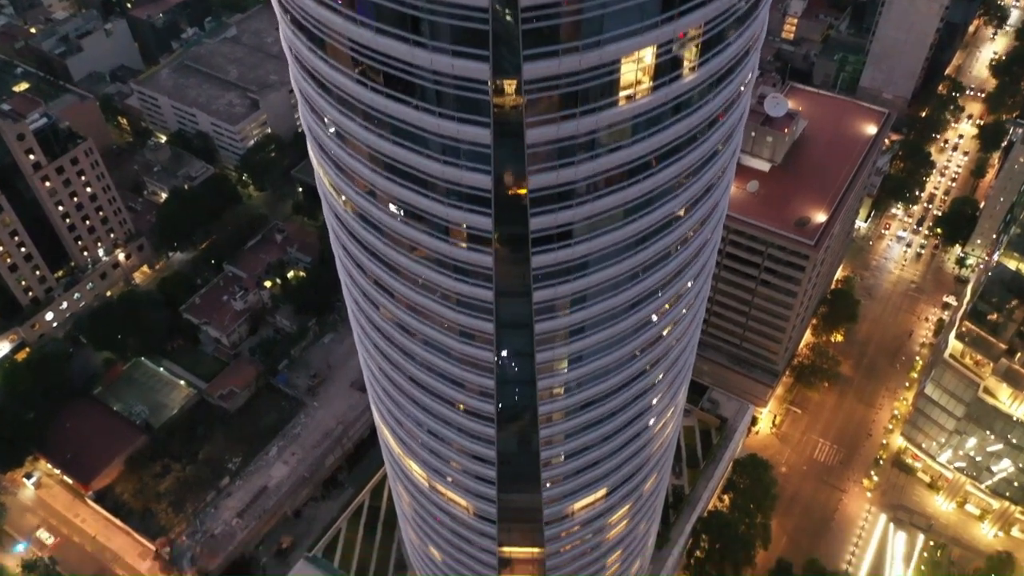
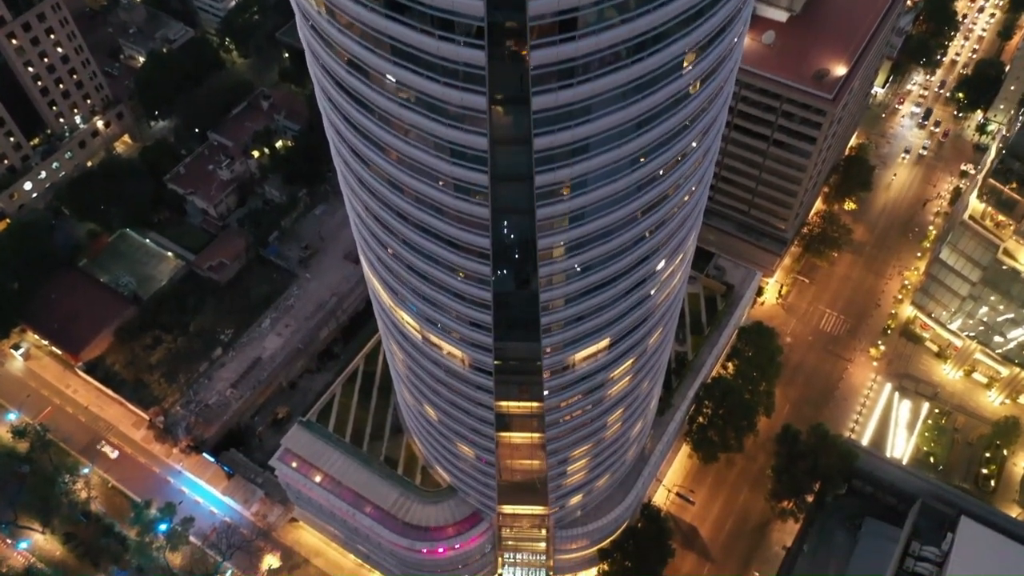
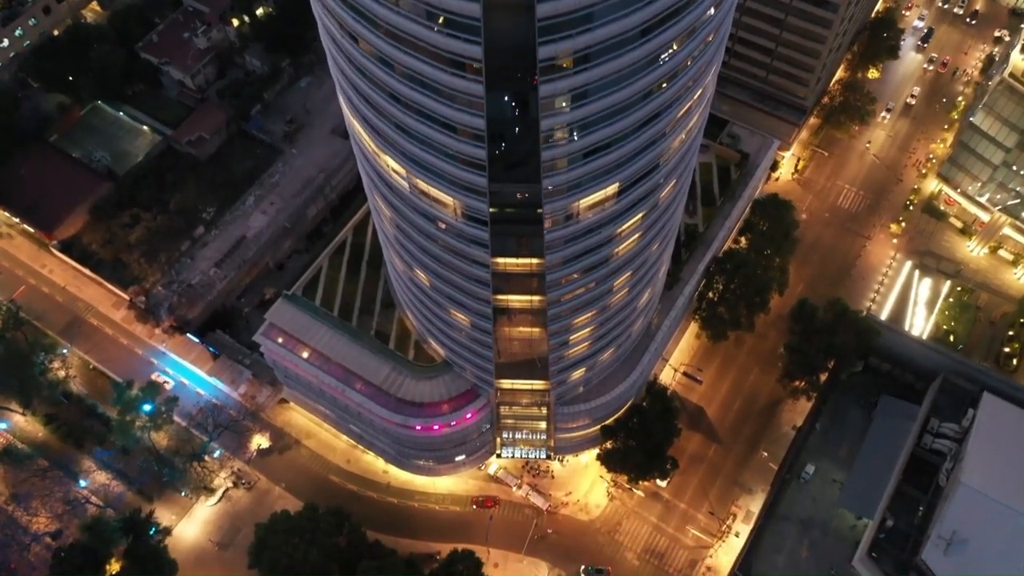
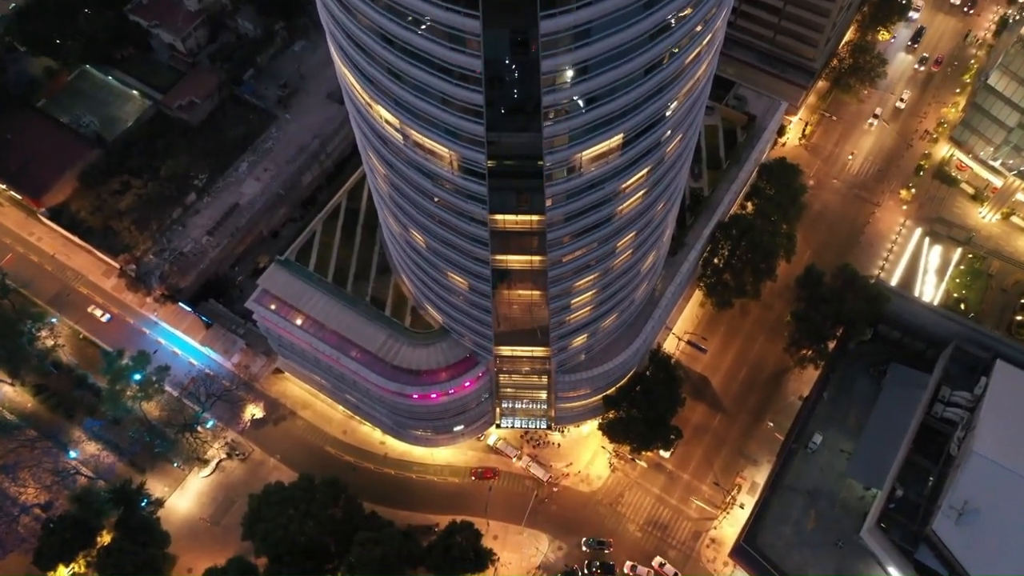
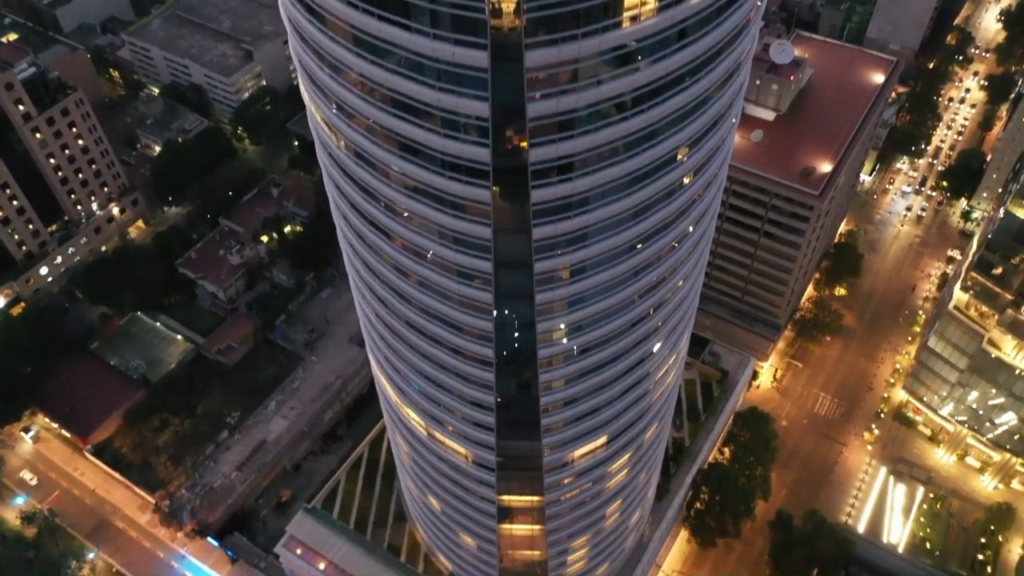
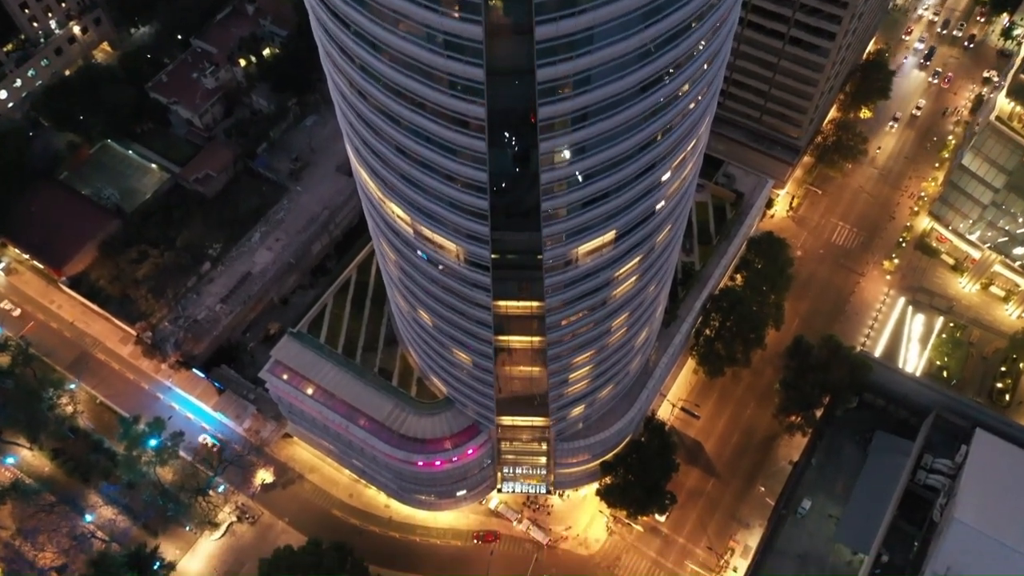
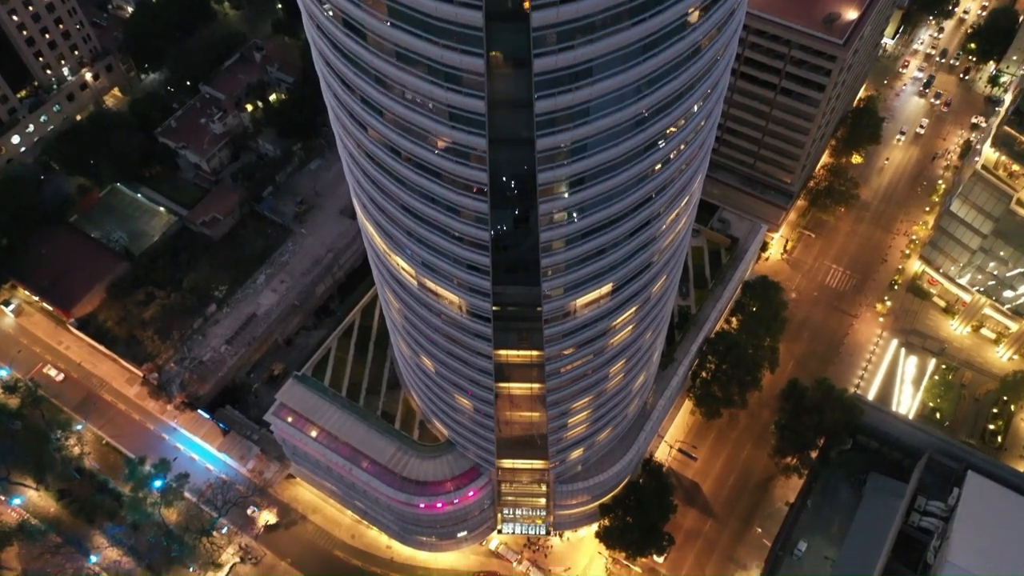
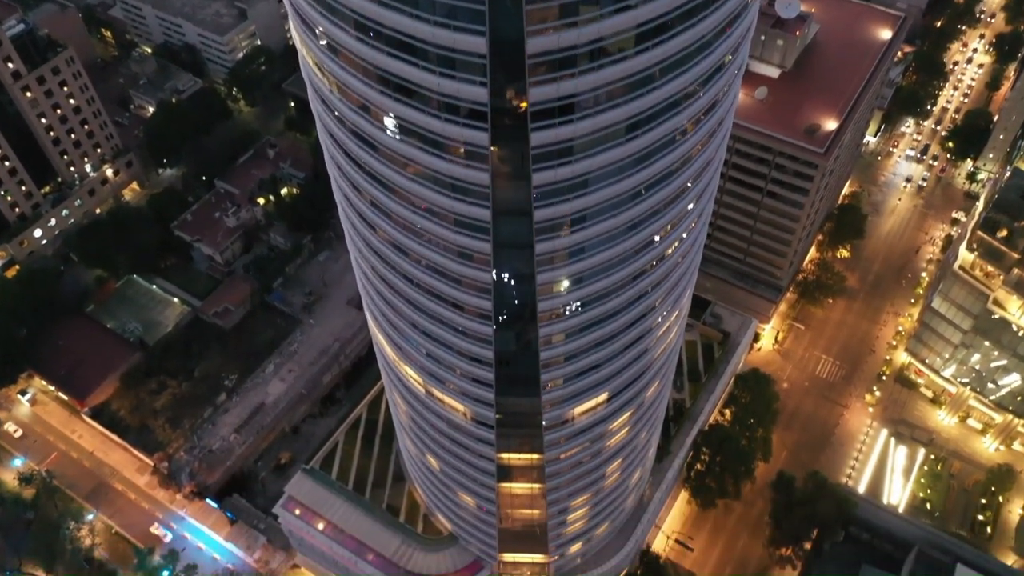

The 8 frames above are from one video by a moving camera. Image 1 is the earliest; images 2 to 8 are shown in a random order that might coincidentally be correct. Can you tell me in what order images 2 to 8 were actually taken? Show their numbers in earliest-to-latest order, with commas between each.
5, 8, 2, 7, 6, 3, 4
